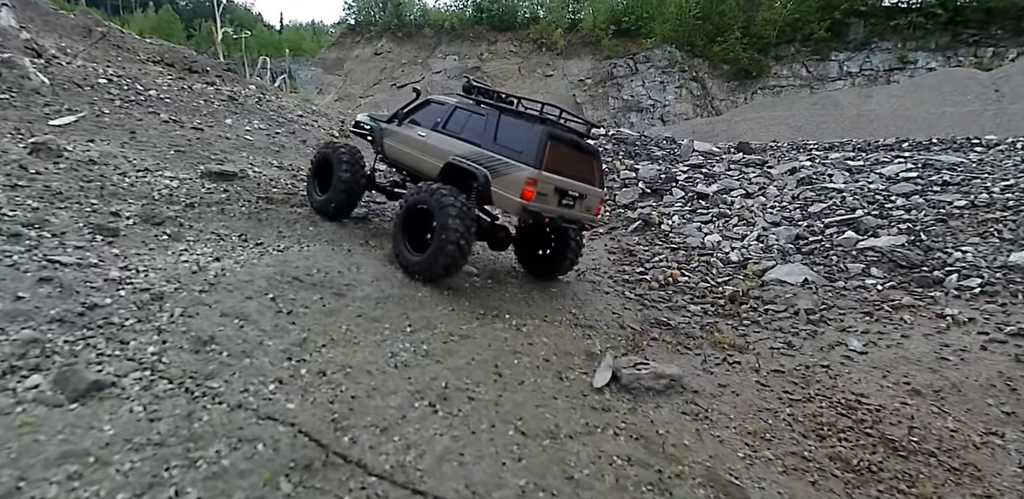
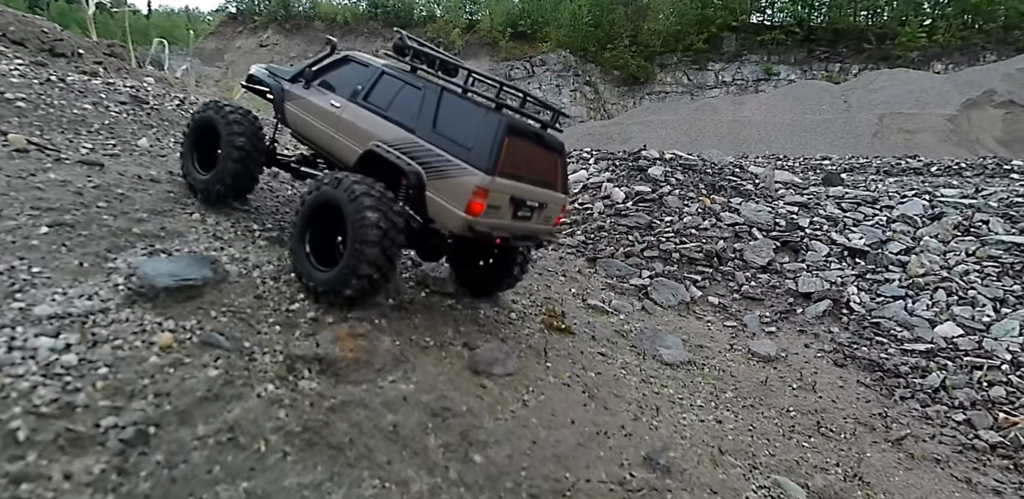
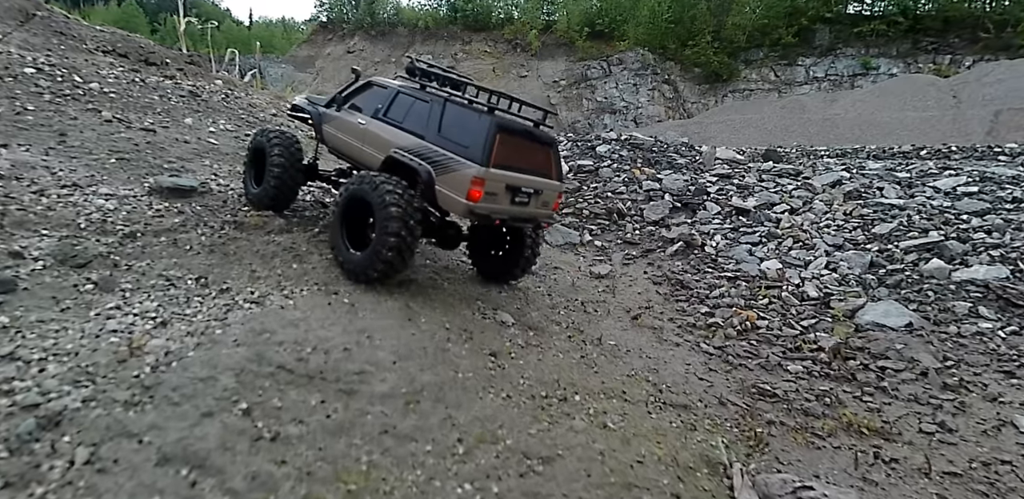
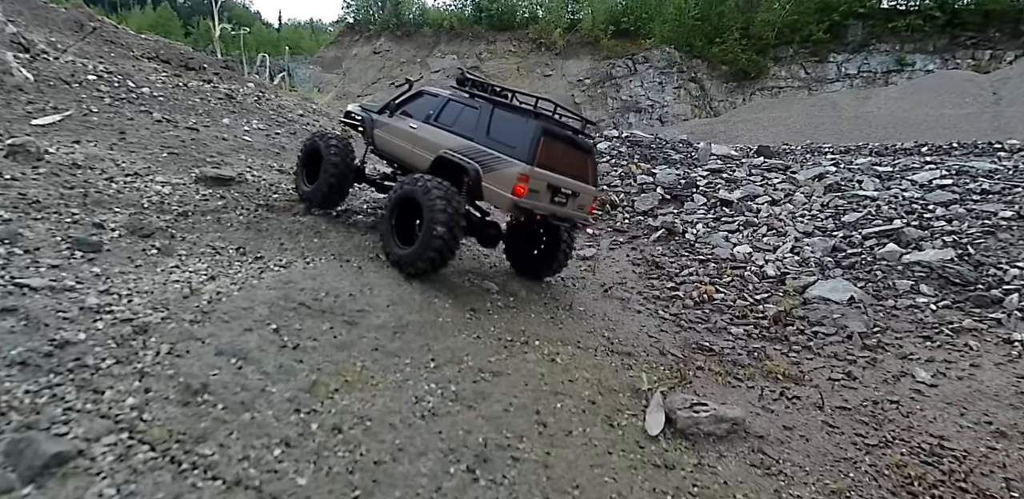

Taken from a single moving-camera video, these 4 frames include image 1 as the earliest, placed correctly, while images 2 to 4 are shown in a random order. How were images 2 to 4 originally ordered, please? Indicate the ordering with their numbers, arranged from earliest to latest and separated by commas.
4, 3, 2
